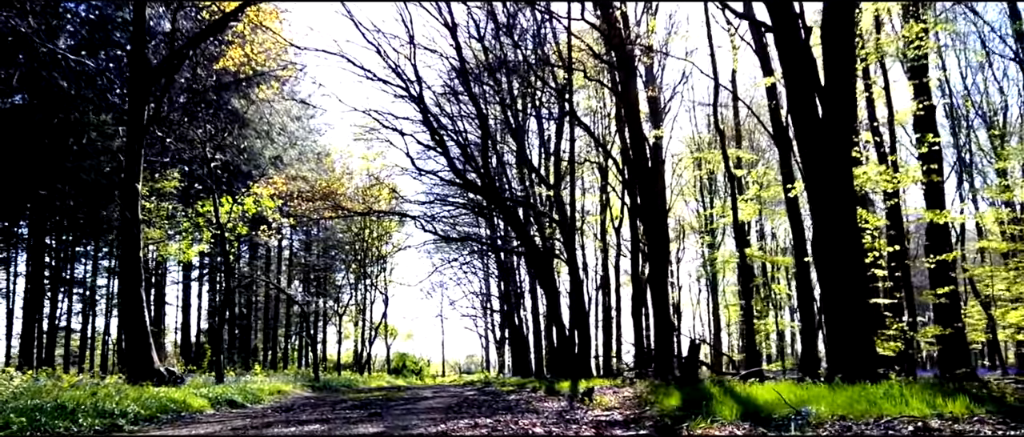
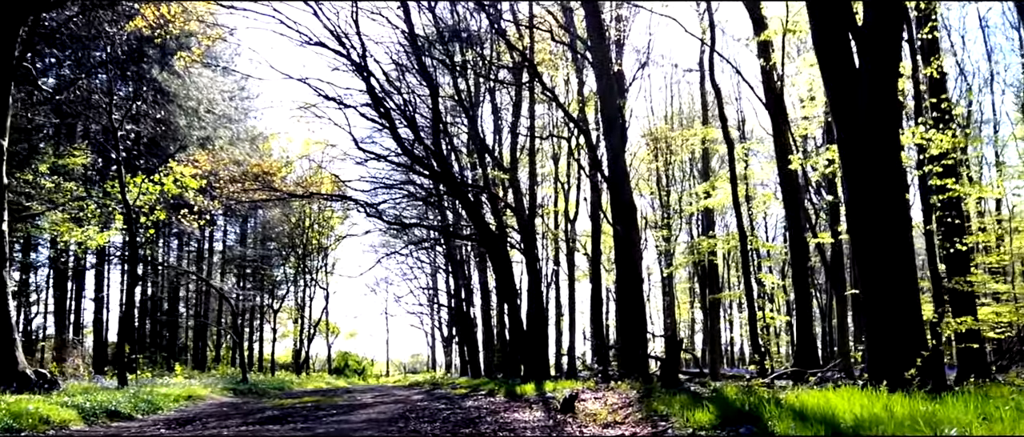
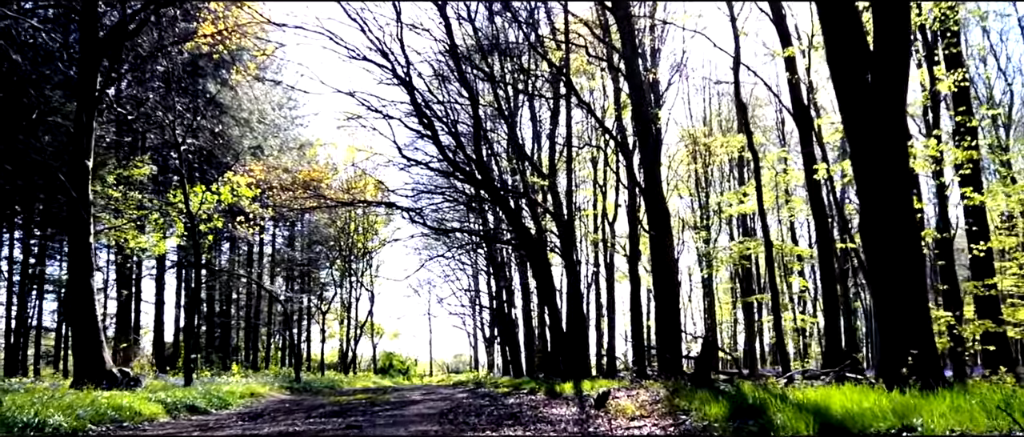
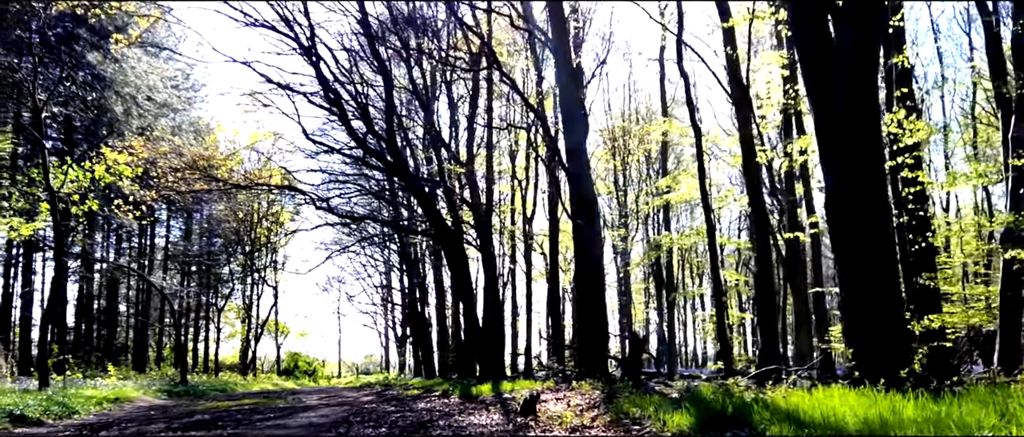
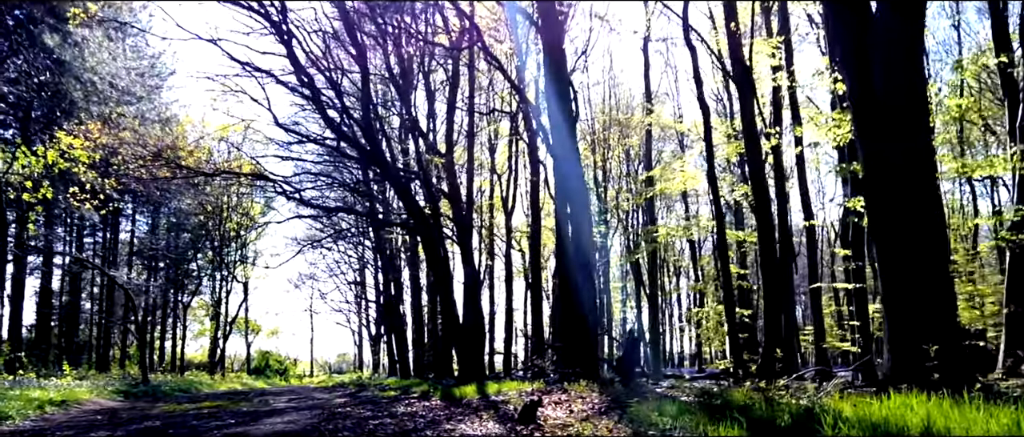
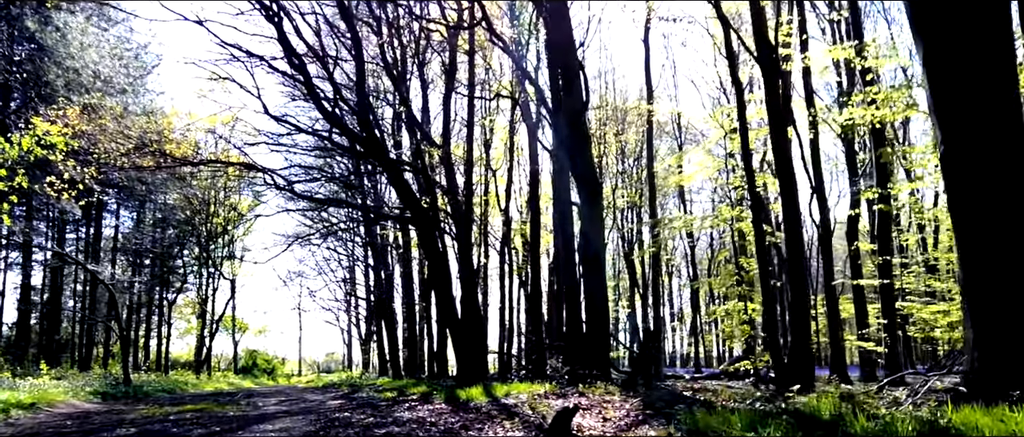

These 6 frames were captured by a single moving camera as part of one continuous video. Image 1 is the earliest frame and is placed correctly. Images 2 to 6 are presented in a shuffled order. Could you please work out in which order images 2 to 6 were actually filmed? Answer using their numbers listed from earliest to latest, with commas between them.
3, 2, 4, 5, 6
